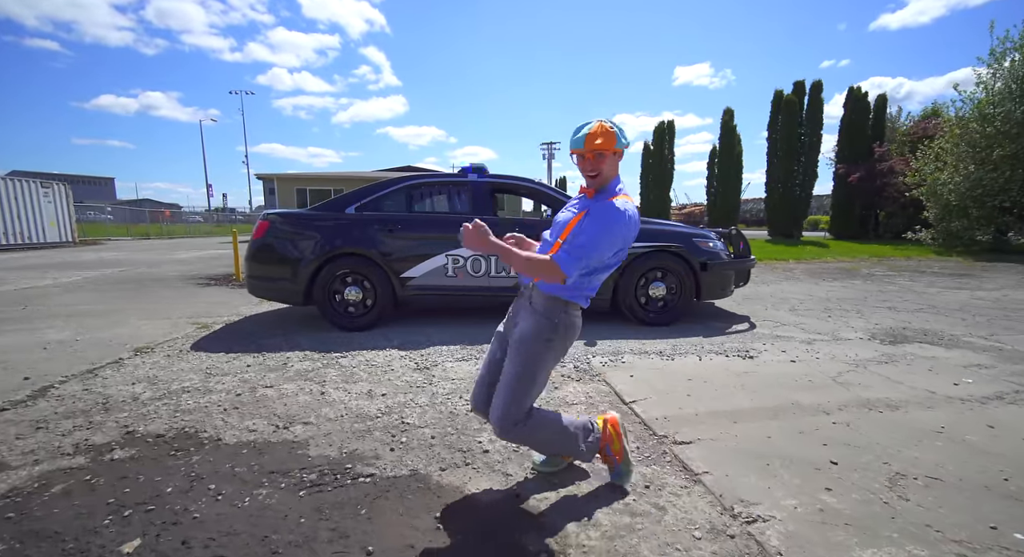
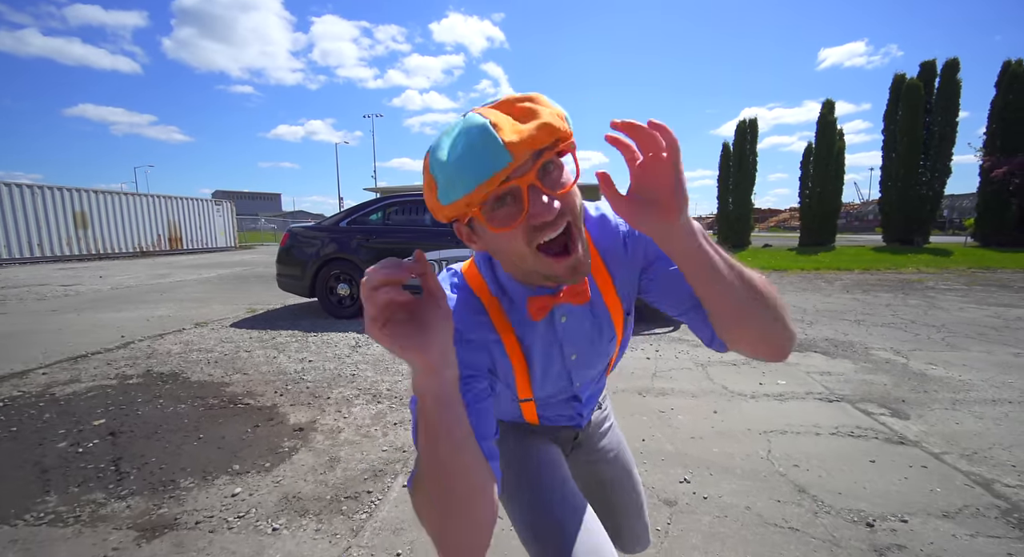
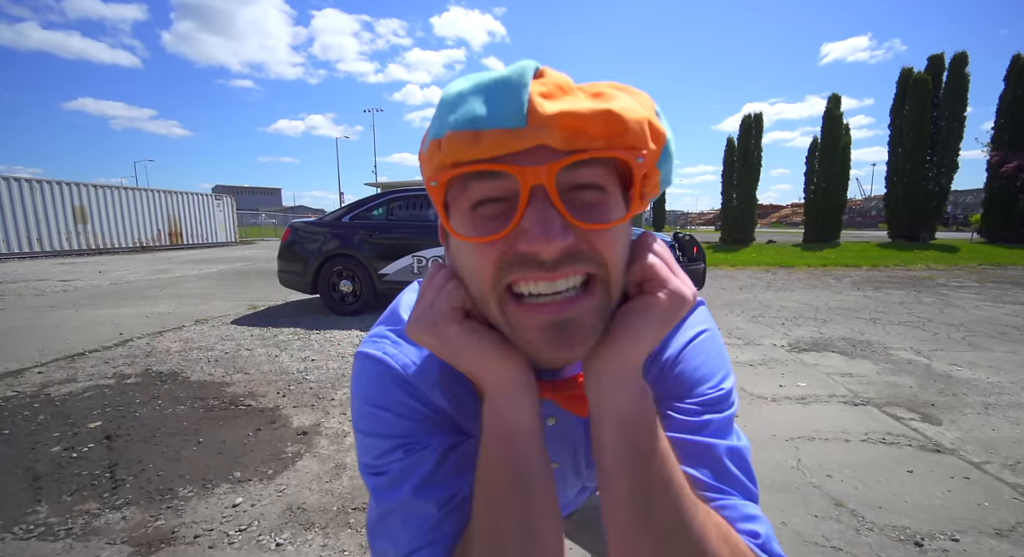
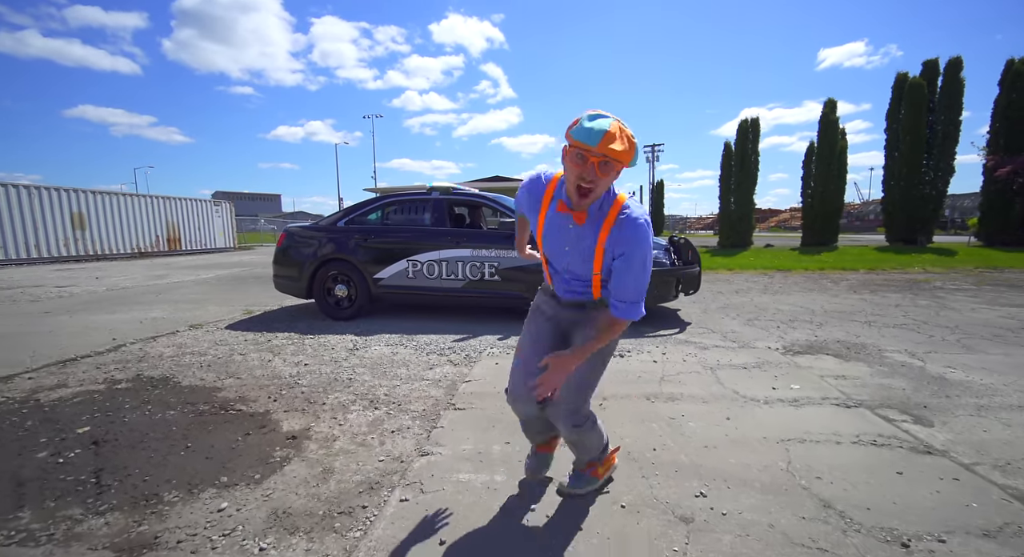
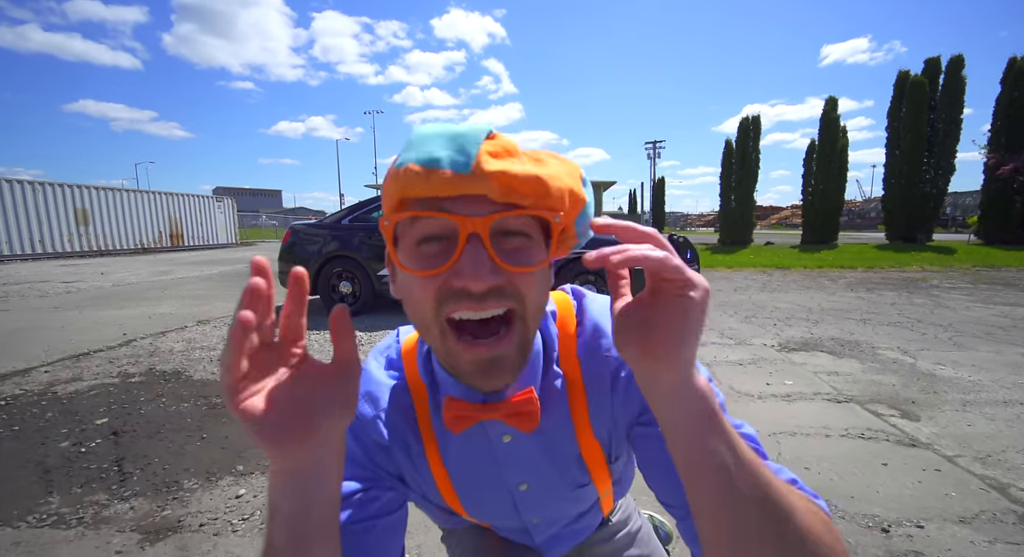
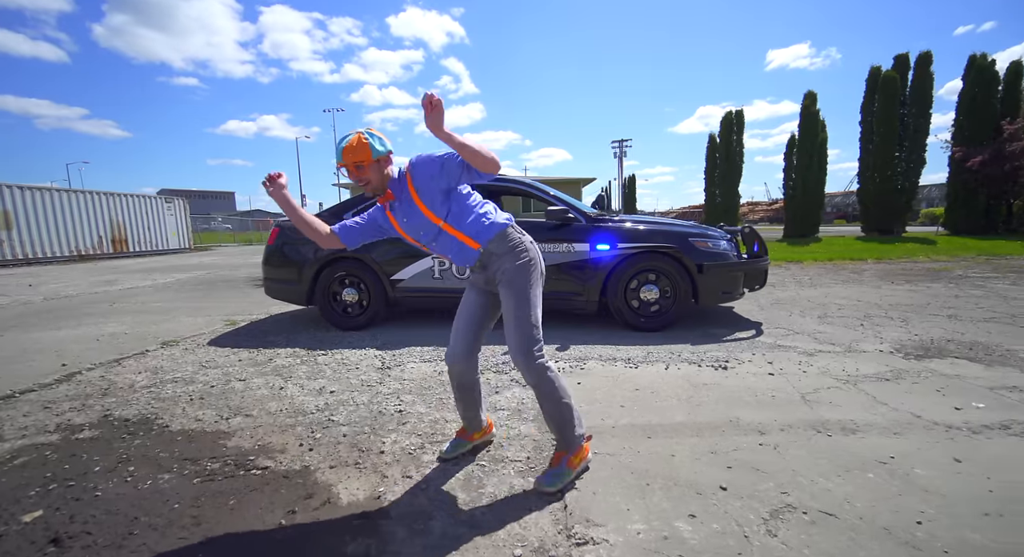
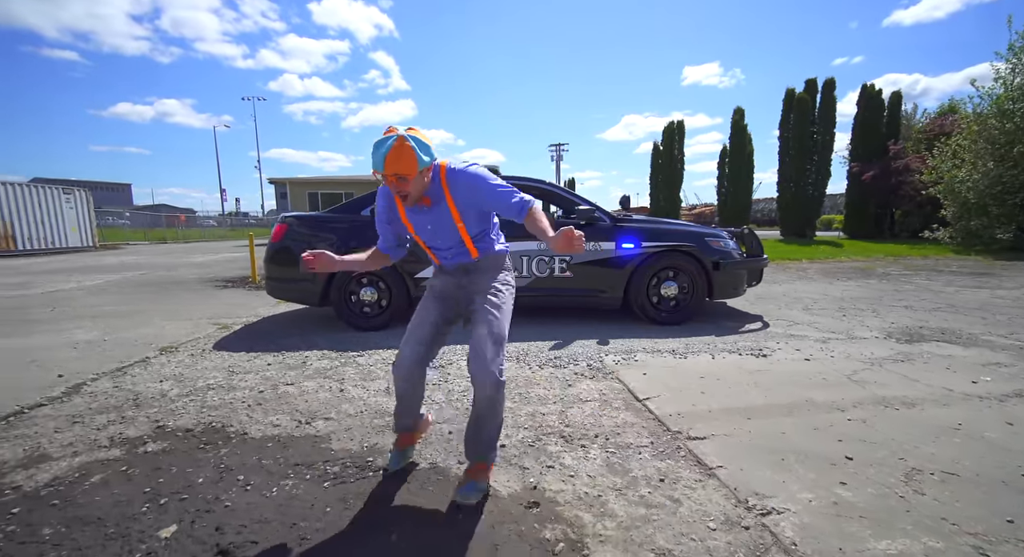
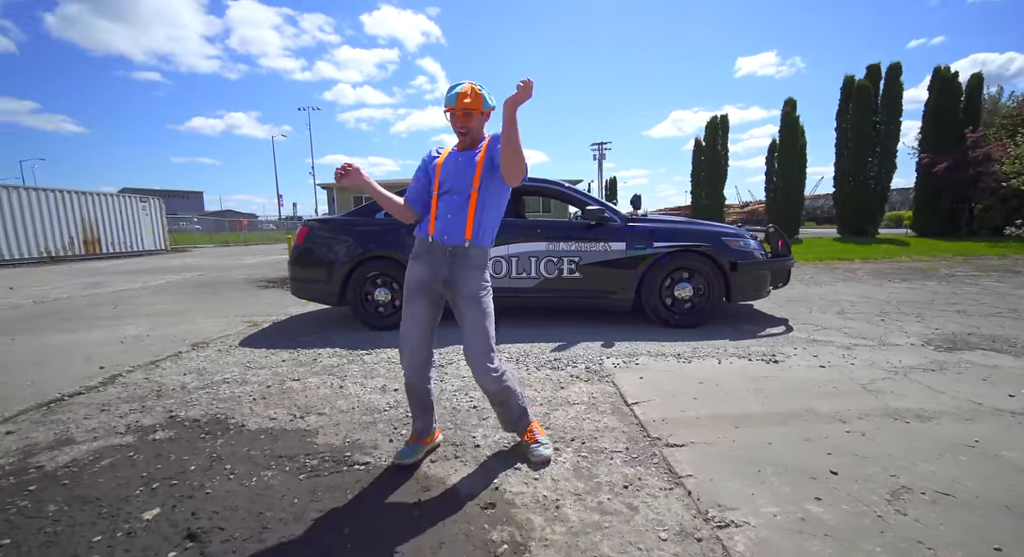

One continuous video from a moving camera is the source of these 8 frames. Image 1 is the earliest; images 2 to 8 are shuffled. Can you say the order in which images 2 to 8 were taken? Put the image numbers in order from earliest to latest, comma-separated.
7, 8, 6, 4, 2, 5, 3
